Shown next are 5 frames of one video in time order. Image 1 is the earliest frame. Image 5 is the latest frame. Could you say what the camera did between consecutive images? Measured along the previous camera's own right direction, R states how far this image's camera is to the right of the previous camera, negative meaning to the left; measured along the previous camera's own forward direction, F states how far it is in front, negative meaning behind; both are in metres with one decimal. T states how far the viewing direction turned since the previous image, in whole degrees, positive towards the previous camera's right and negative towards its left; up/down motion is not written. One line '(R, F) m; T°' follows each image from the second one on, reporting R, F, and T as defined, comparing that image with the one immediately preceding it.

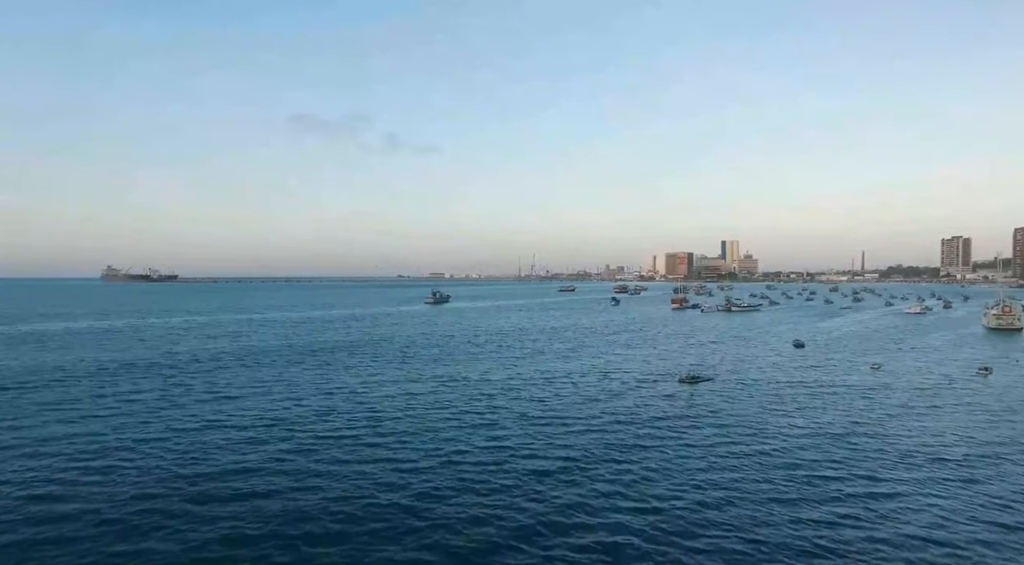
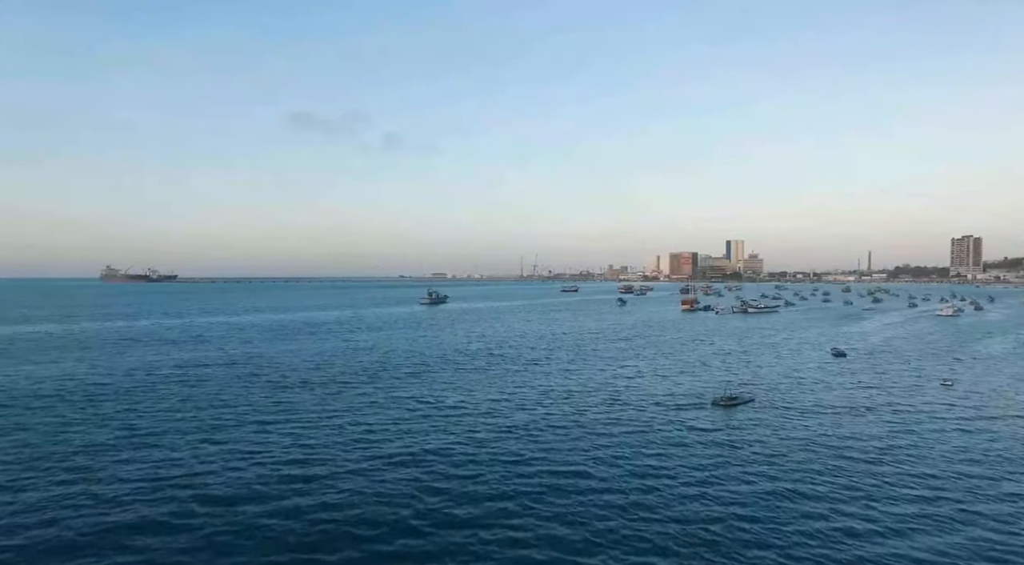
(+0.5, +6.9) m; 0°
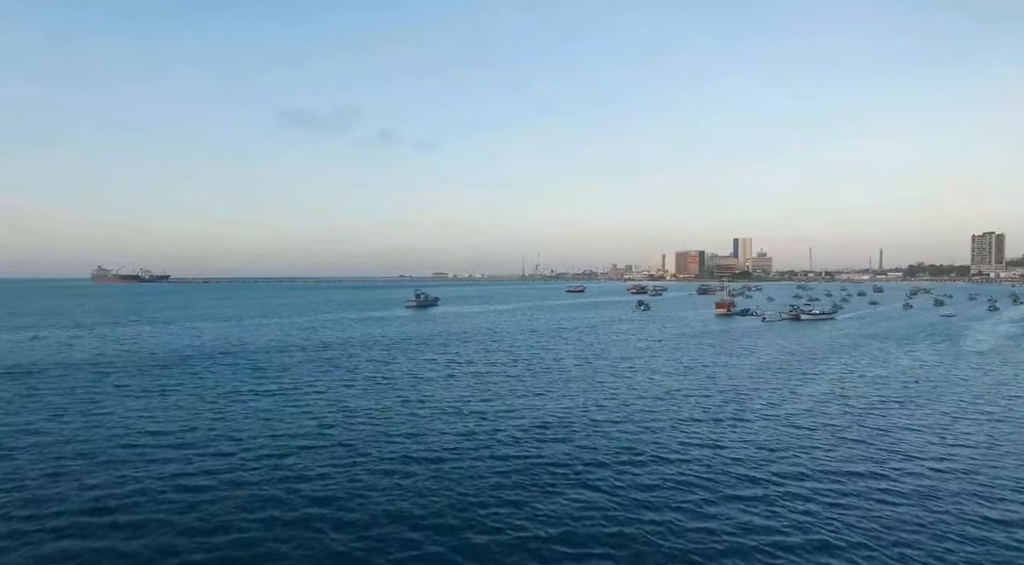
(+0.4, +18.5) m; 0°
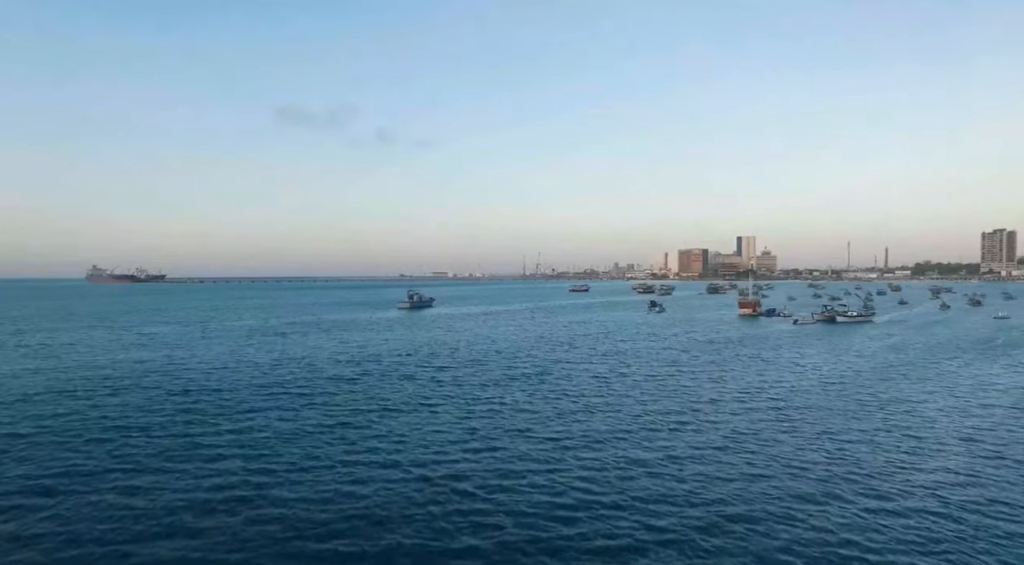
(0.0, +8.9) m; 0°
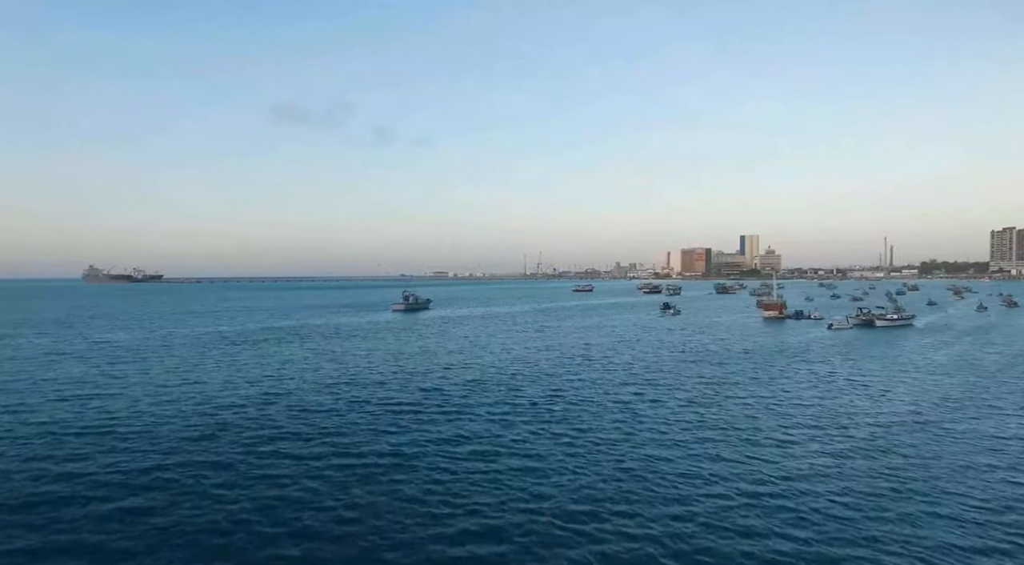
(-0.1, +7.4) m; 0°
